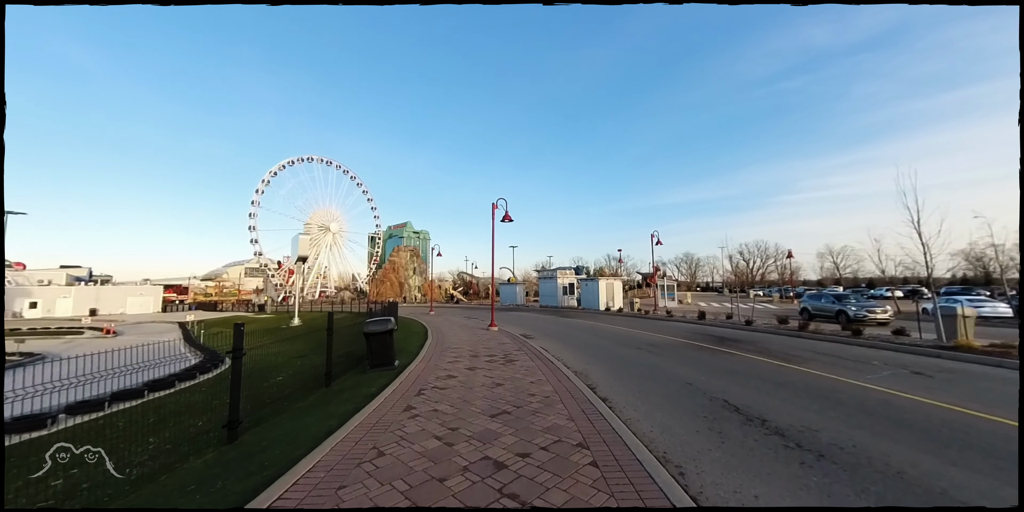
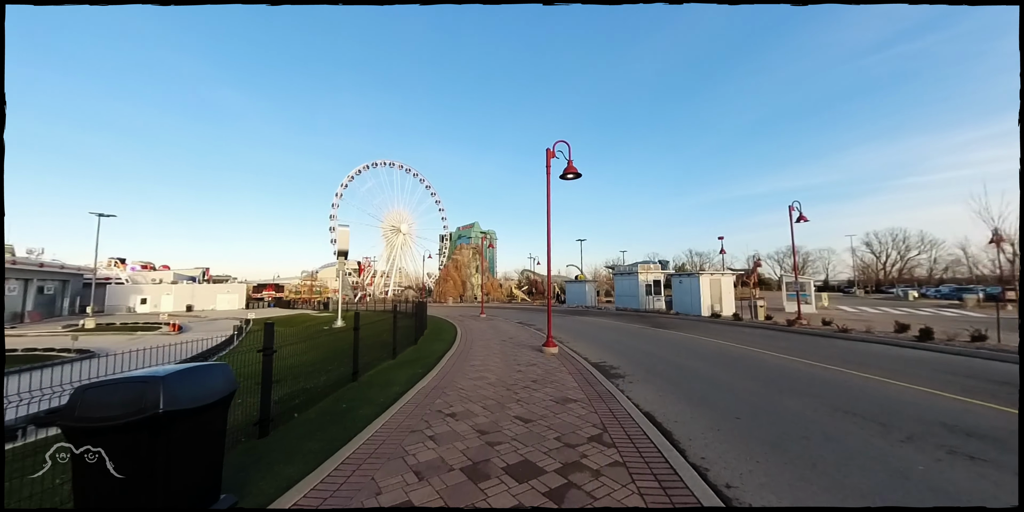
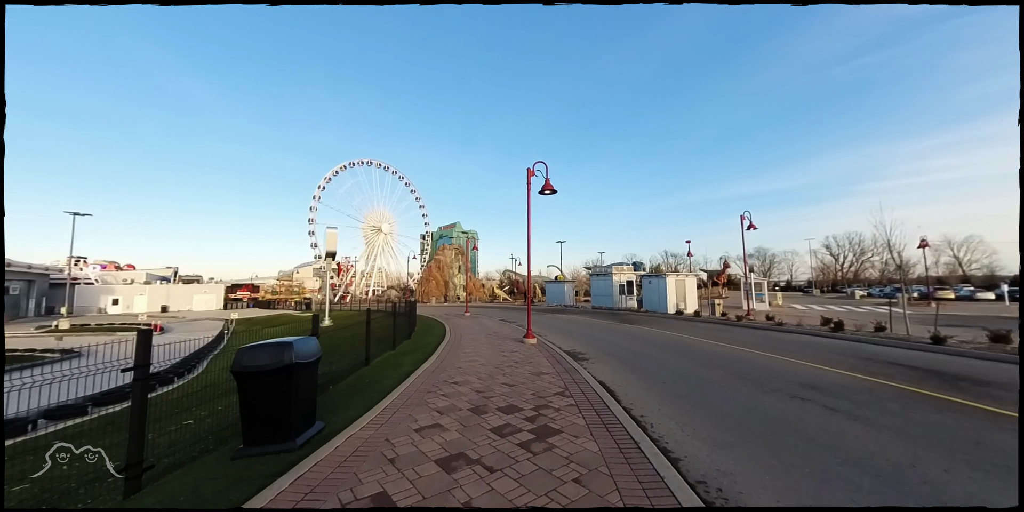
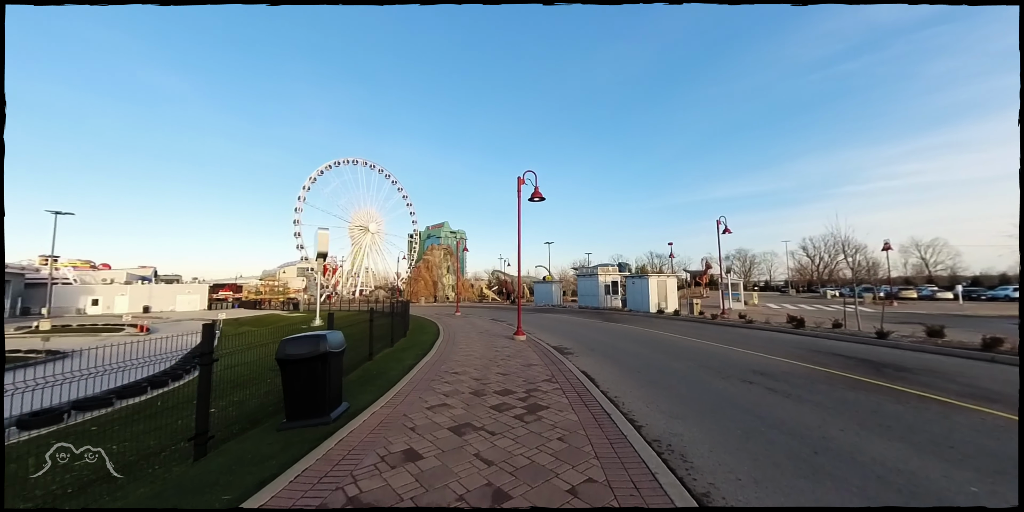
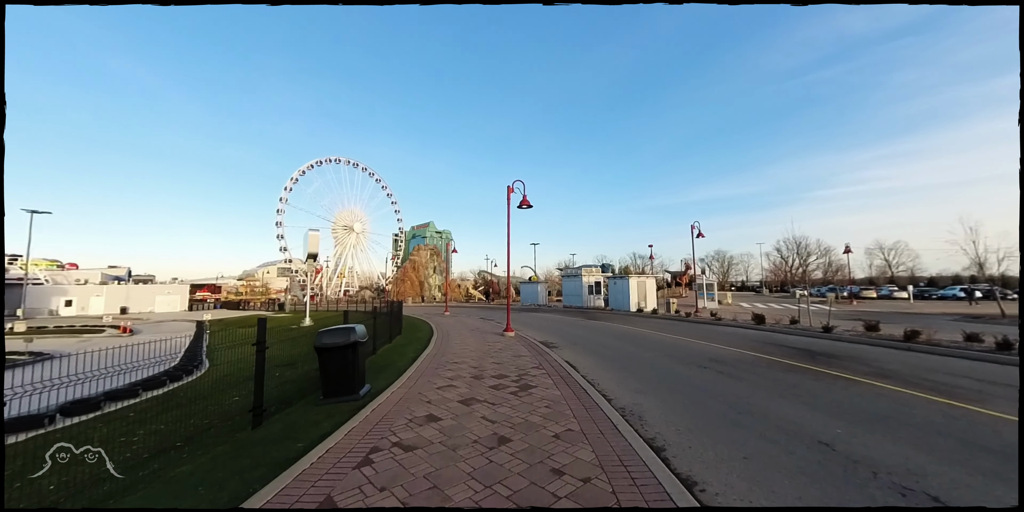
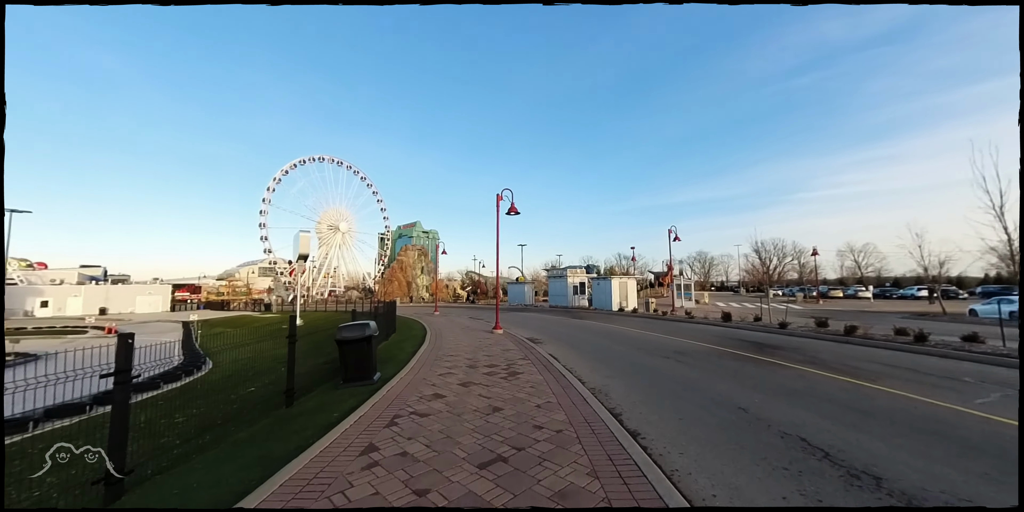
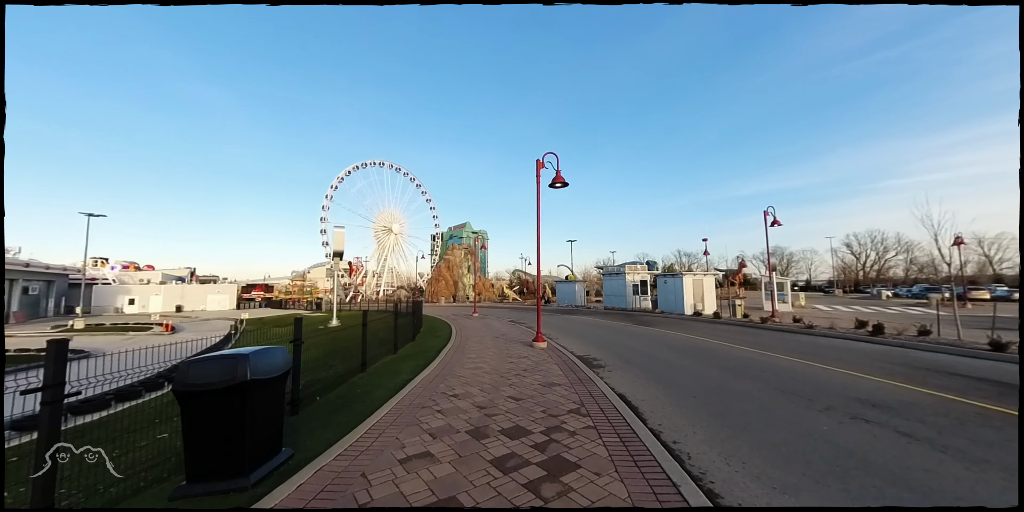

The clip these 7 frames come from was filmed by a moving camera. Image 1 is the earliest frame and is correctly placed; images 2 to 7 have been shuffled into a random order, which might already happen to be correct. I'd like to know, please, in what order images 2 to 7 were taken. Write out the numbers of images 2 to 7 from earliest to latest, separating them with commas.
6, 5, 4, 3, 7, 2
